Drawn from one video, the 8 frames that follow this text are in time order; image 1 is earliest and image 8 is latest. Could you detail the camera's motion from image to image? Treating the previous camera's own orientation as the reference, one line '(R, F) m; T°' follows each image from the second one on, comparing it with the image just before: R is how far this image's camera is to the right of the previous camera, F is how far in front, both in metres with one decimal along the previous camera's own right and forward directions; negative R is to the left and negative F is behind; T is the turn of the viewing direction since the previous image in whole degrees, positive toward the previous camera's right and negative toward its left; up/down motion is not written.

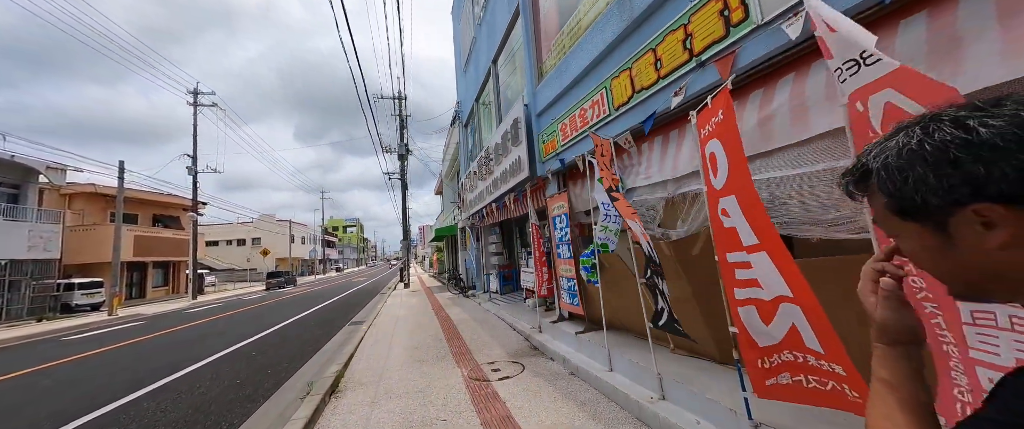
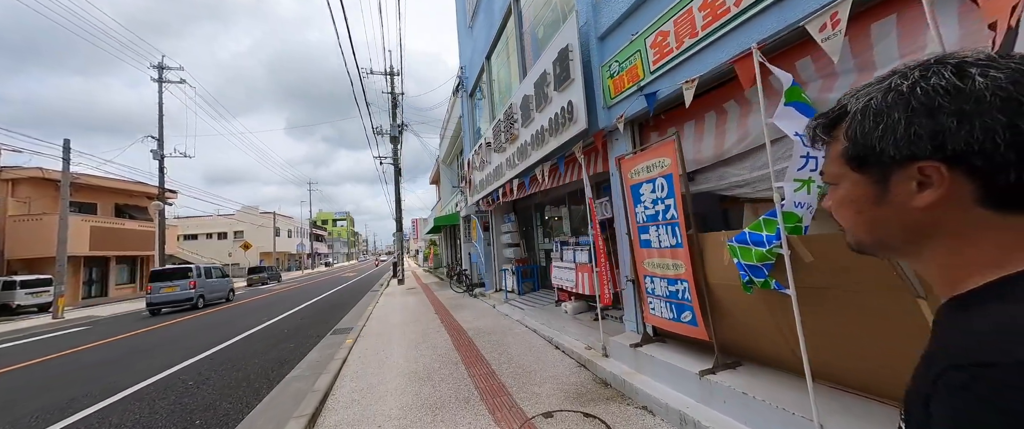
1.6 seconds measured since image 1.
(-0.8, +1.9) m; +1°
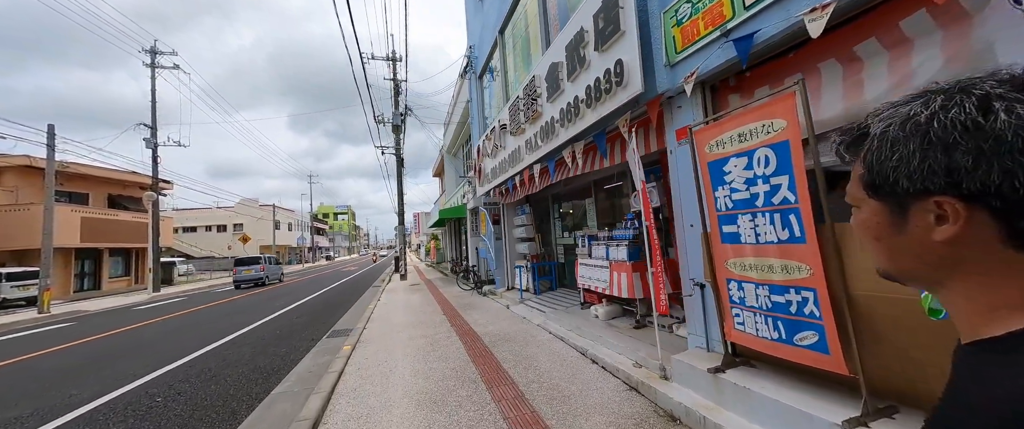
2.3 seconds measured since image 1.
(-0.4, +0.8) m; 0°
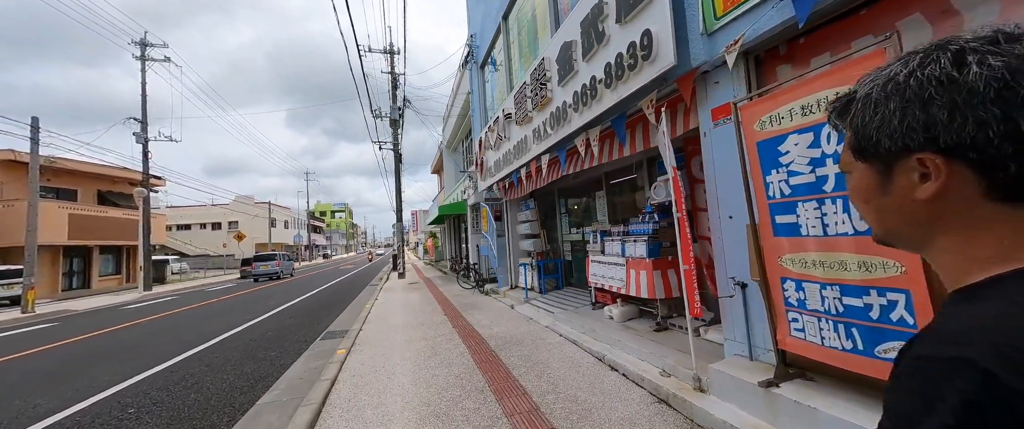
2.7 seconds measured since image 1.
(-0.2, +0.4) m; 0°
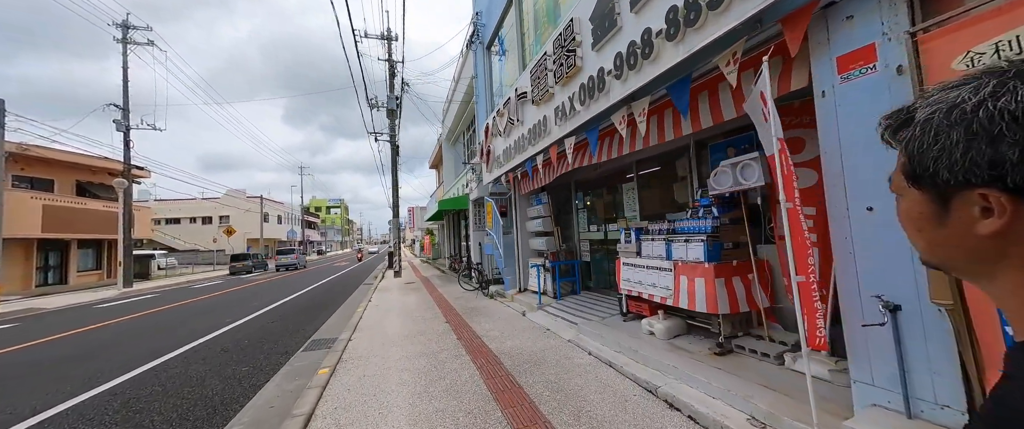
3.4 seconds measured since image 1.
(-0.3, +0.9) m; +1°
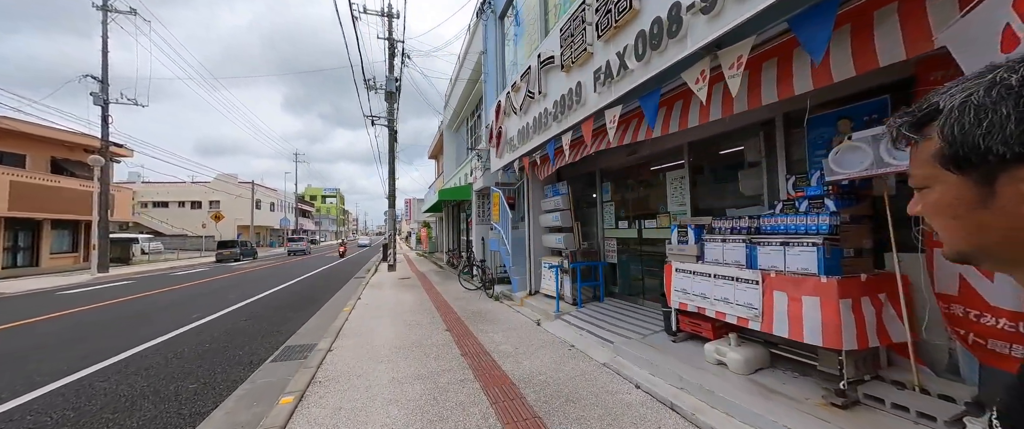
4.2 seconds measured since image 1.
(-0.3, +1.0) m; +1°
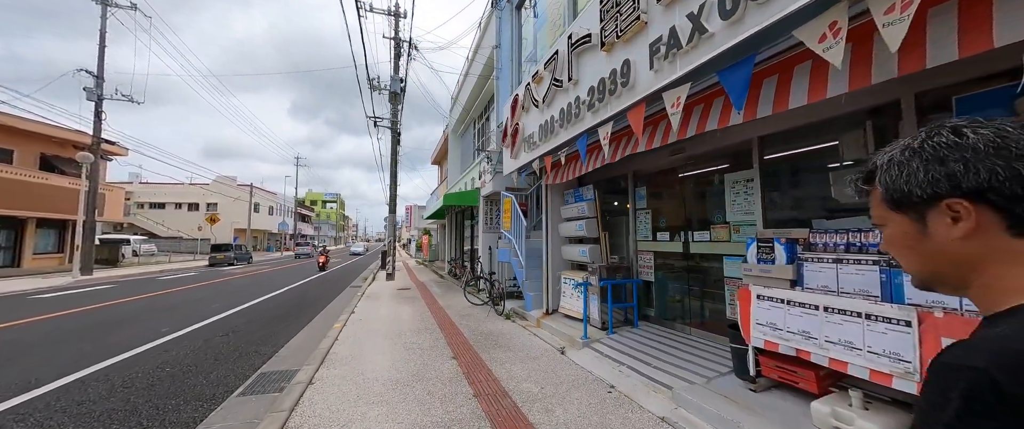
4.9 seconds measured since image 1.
(-0.3, +0.8) m; 0°
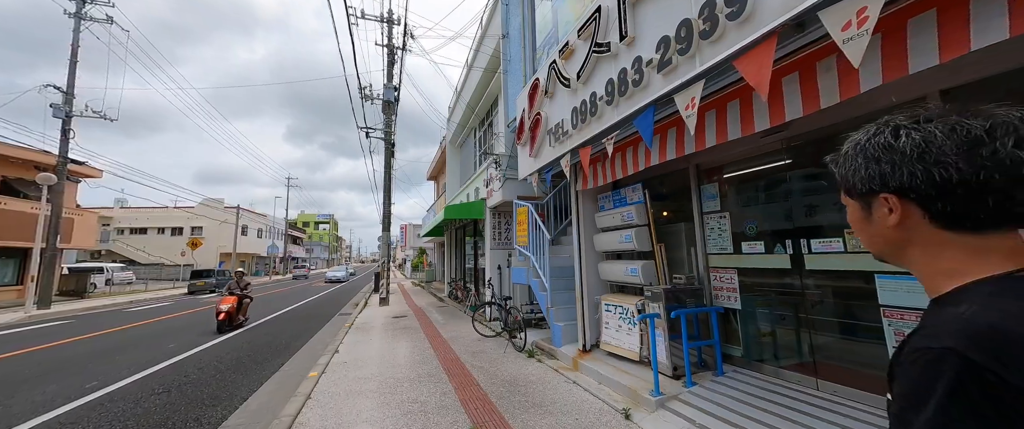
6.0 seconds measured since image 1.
(-0.4, +1.3) m; +1°
